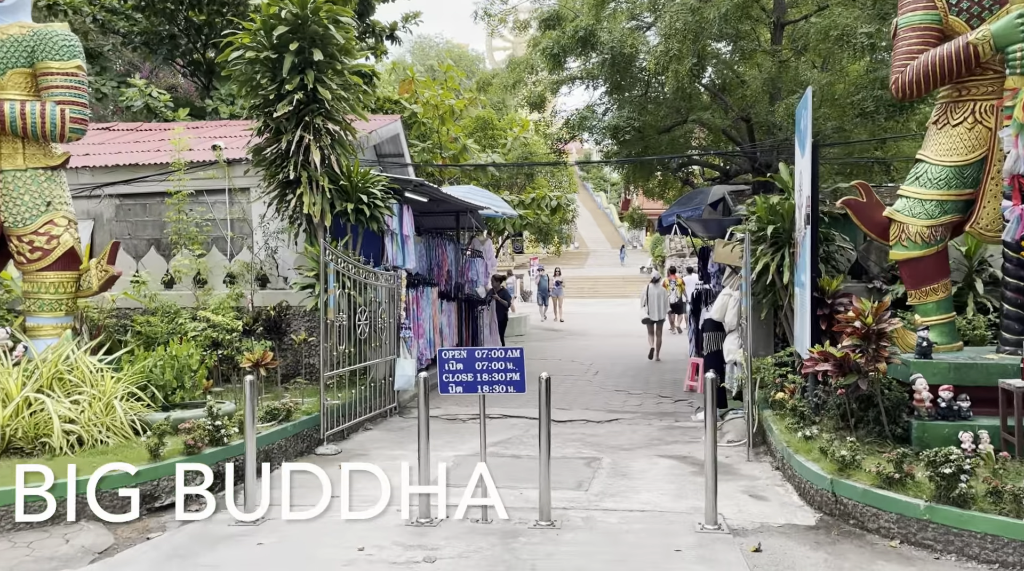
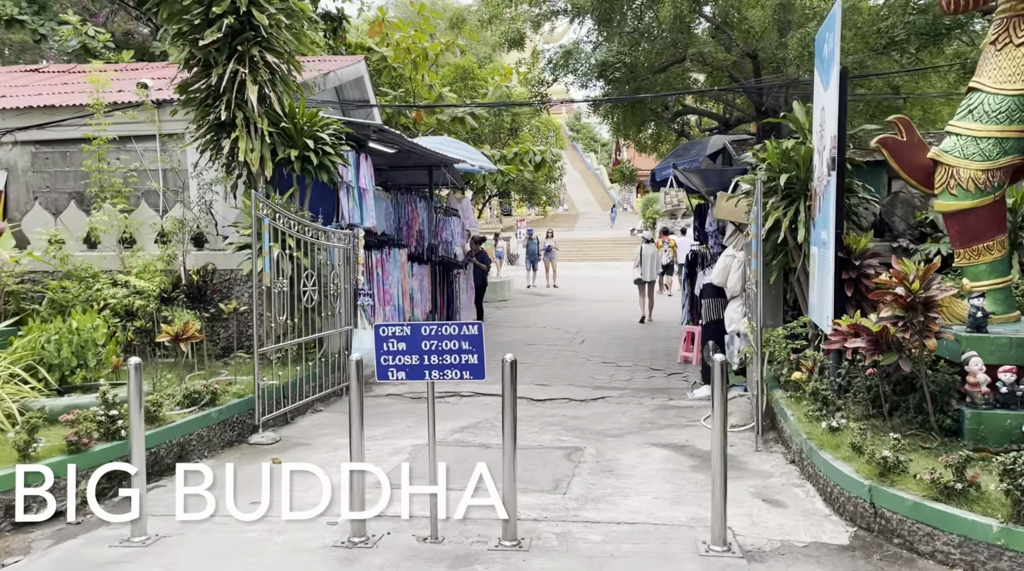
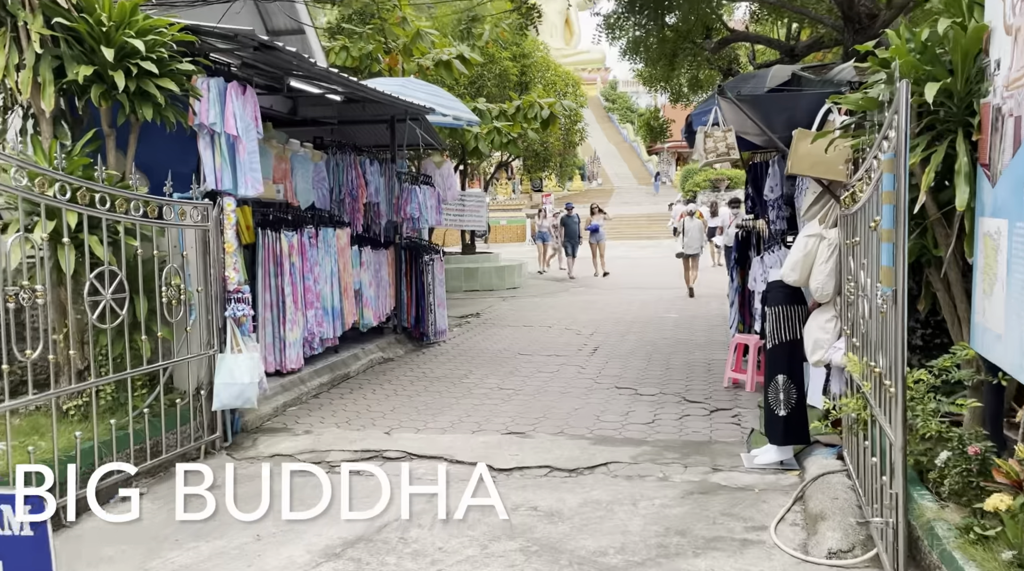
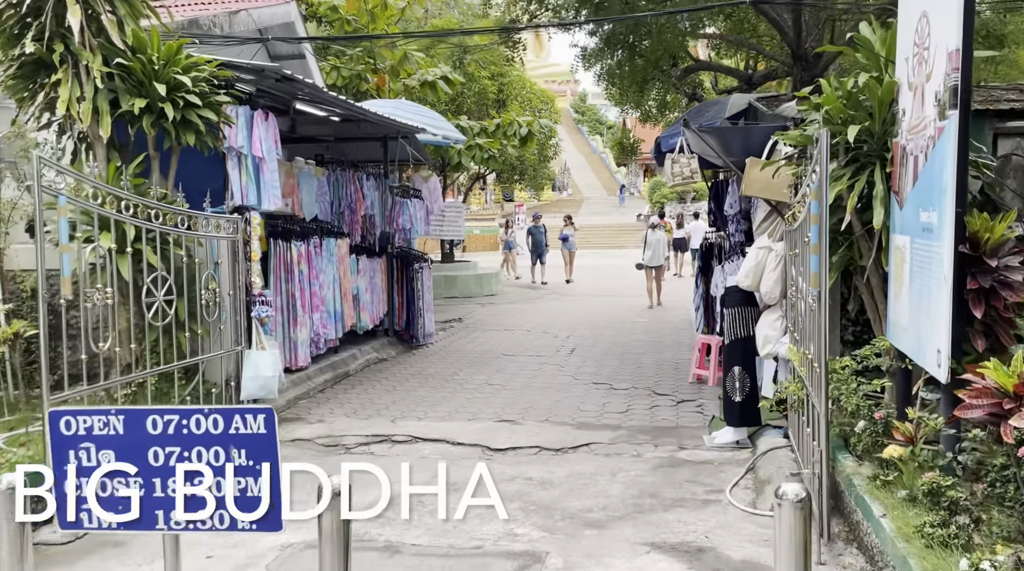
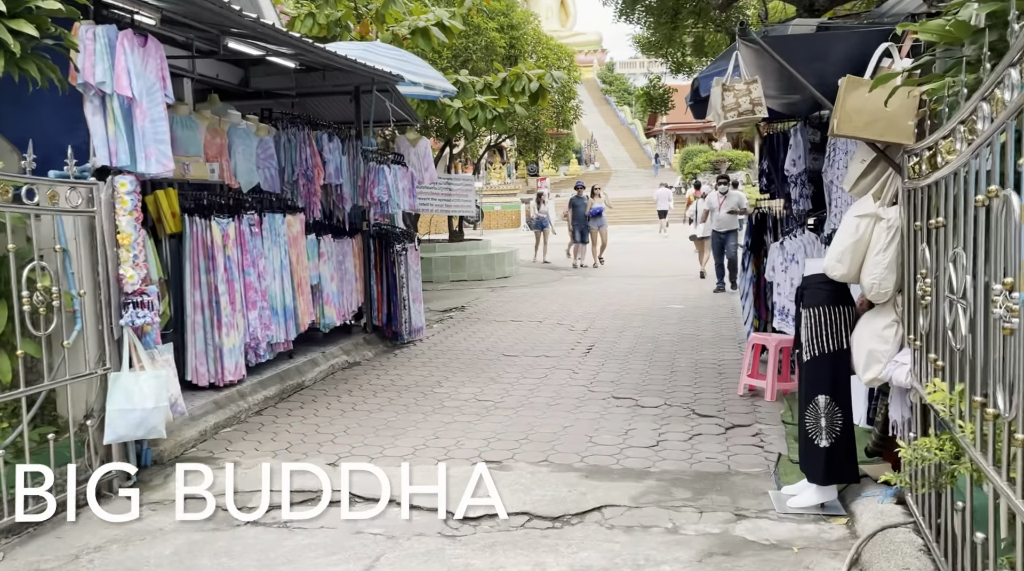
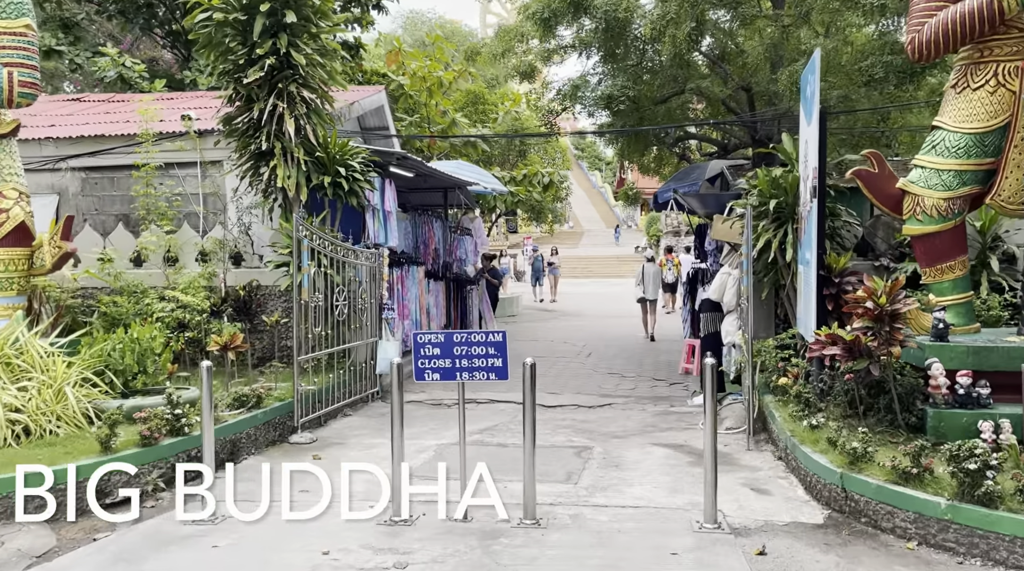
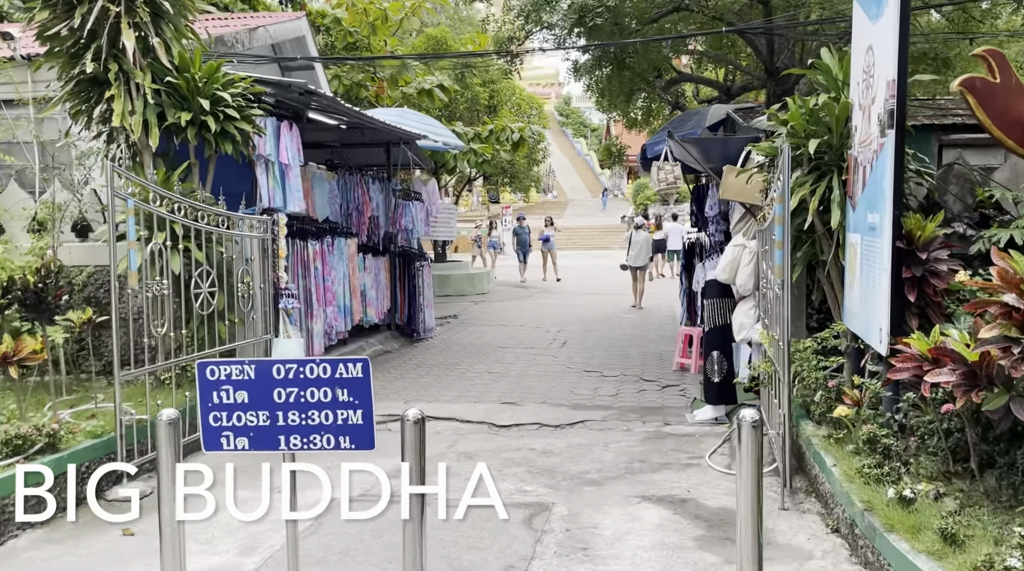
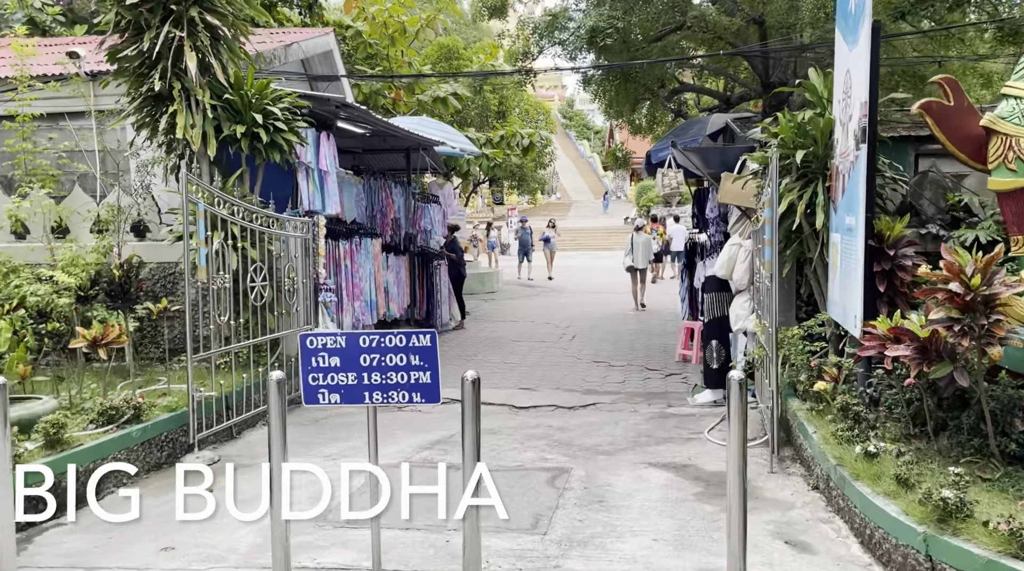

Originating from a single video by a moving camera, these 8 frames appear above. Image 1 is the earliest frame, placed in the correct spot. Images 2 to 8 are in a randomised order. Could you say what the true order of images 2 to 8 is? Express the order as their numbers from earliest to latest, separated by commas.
6, 2, 8, 7, 4, 3, 5
